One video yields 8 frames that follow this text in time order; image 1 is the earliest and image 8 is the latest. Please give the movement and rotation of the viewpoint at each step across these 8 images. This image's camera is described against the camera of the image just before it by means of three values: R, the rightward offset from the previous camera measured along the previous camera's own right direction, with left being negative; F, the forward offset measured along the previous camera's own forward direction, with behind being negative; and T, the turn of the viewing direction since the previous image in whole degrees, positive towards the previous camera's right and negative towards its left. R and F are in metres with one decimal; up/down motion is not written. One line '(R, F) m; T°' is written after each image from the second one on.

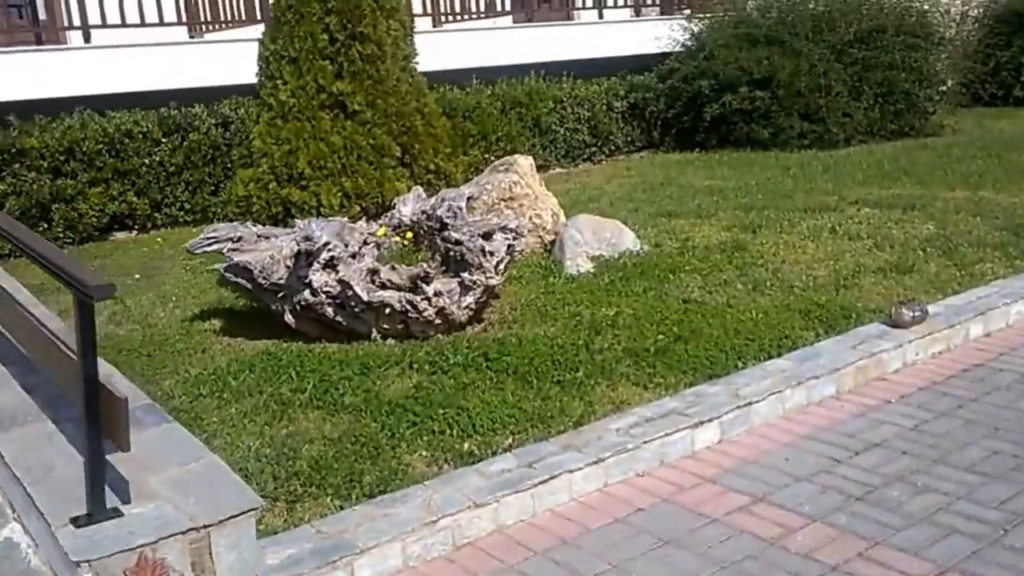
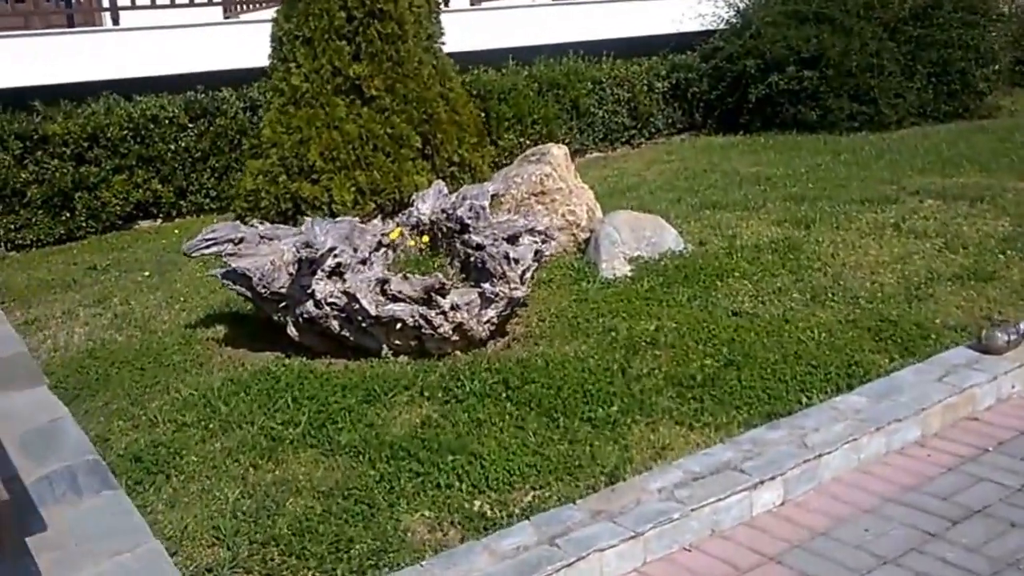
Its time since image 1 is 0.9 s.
(+0.1, +0.9) m; -2°
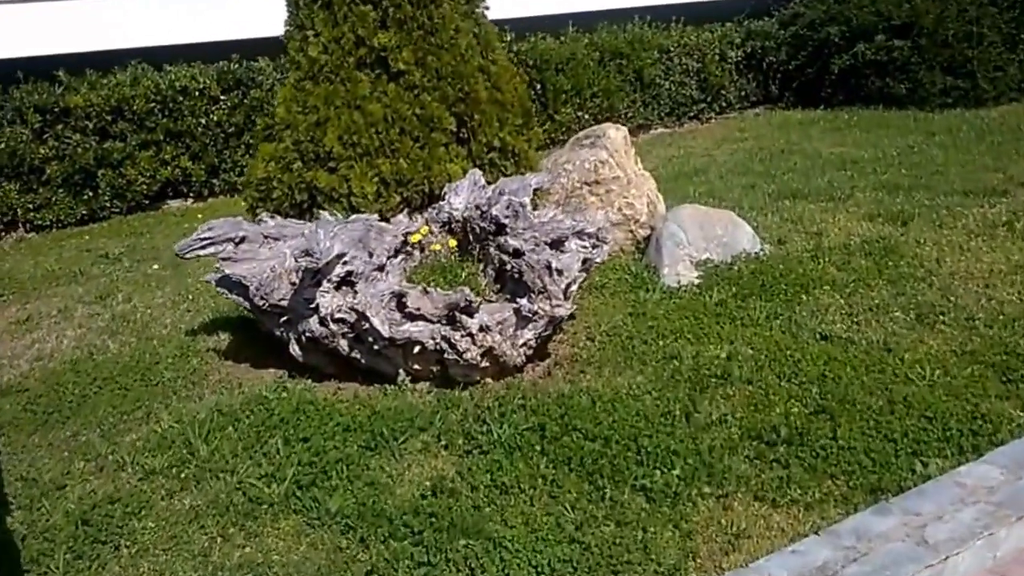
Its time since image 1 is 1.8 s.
(+0.1, +1.1) m; -3°
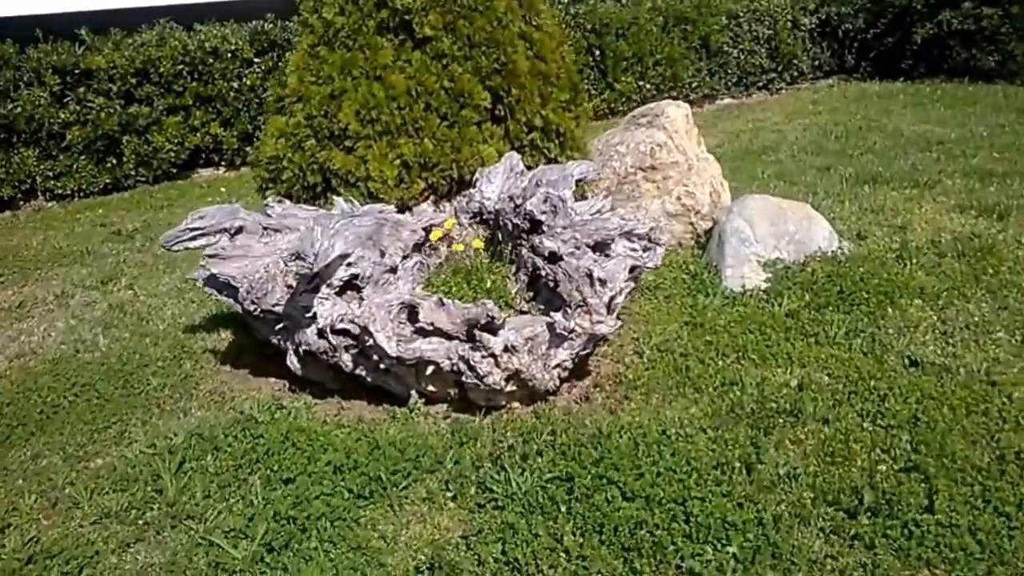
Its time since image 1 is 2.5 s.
(+0.1, +0.9) m; -3°
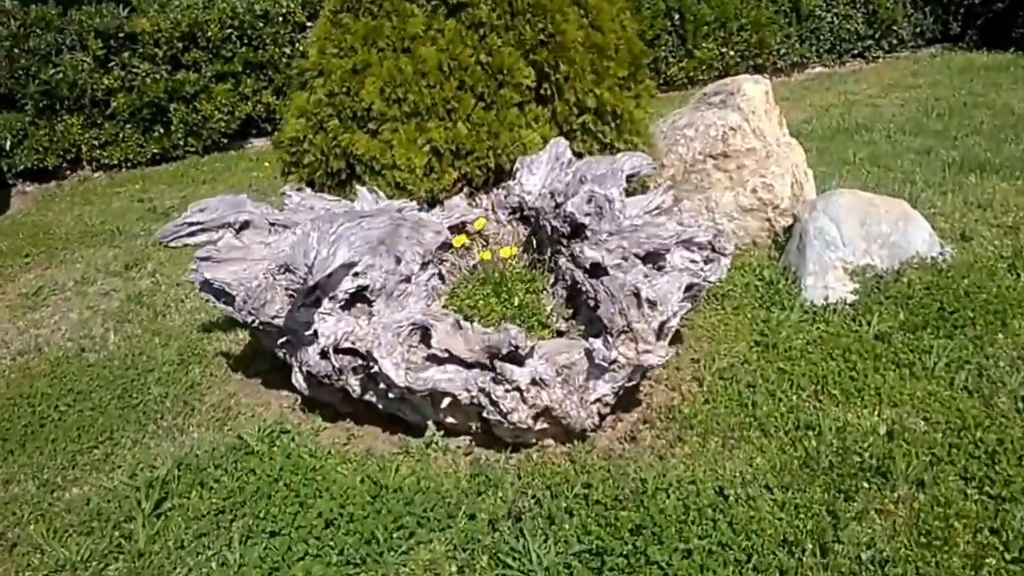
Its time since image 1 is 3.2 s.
(+0.2, +0.7) m; -4°
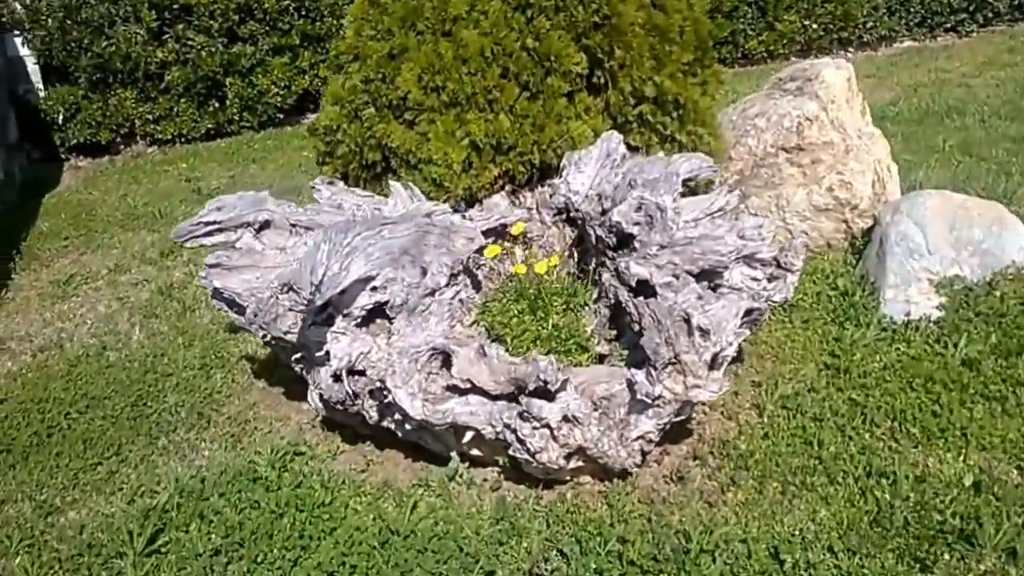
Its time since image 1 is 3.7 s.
(+0.1, +0.5) m; -4°
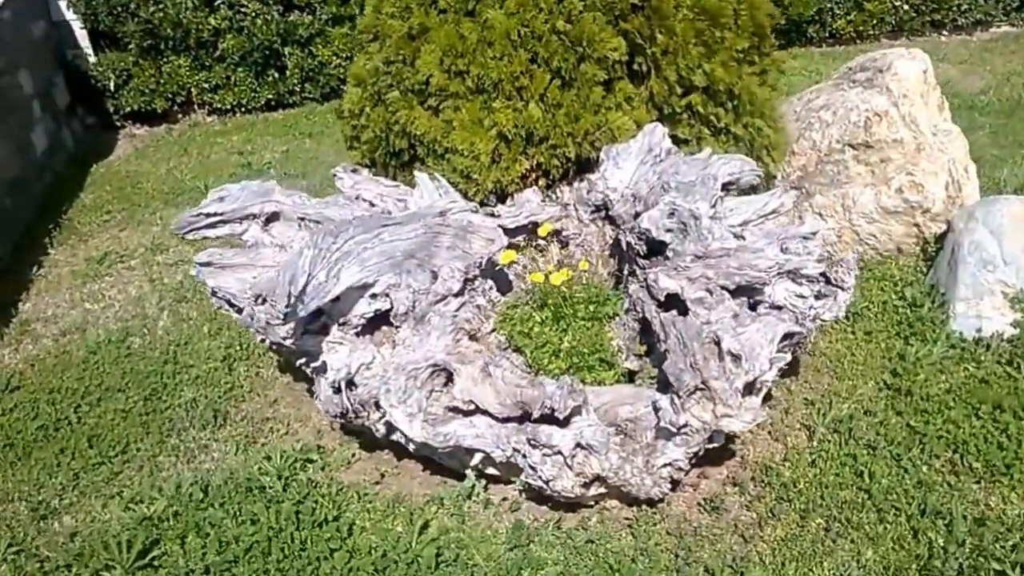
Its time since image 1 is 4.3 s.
(+0.2, +0.3) m; -4°
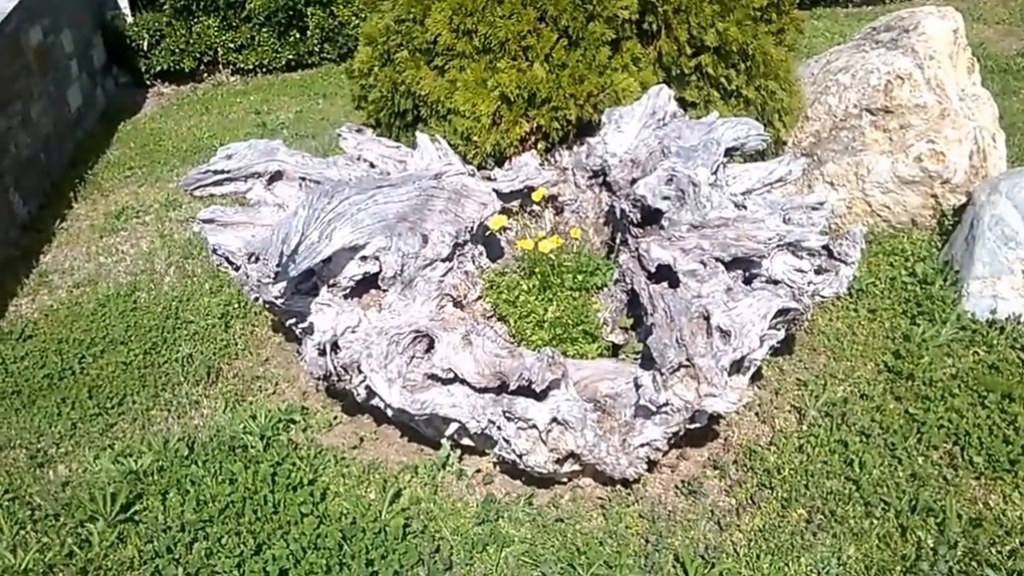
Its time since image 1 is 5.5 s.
(+0.3, +0.1) m; -3°
